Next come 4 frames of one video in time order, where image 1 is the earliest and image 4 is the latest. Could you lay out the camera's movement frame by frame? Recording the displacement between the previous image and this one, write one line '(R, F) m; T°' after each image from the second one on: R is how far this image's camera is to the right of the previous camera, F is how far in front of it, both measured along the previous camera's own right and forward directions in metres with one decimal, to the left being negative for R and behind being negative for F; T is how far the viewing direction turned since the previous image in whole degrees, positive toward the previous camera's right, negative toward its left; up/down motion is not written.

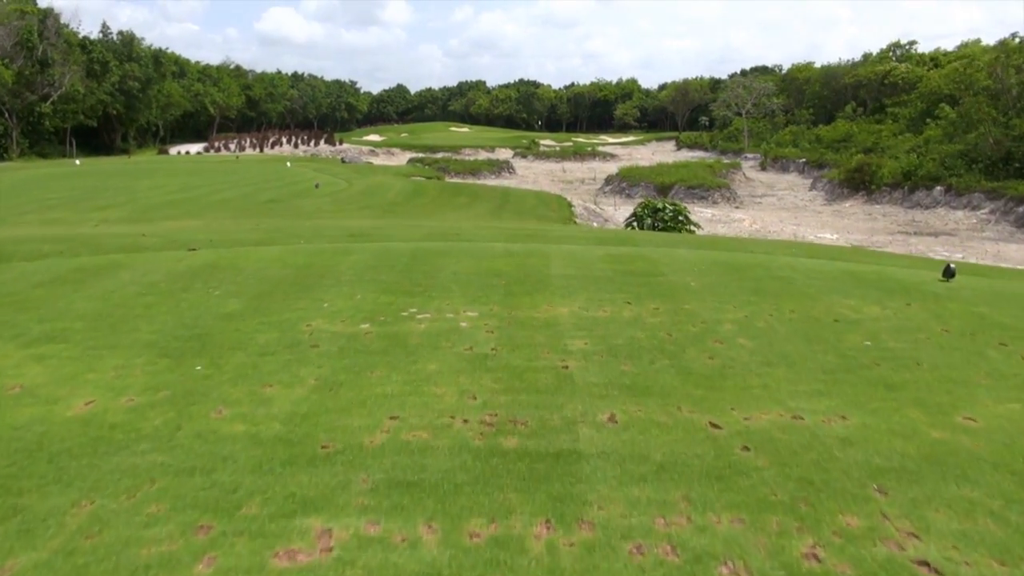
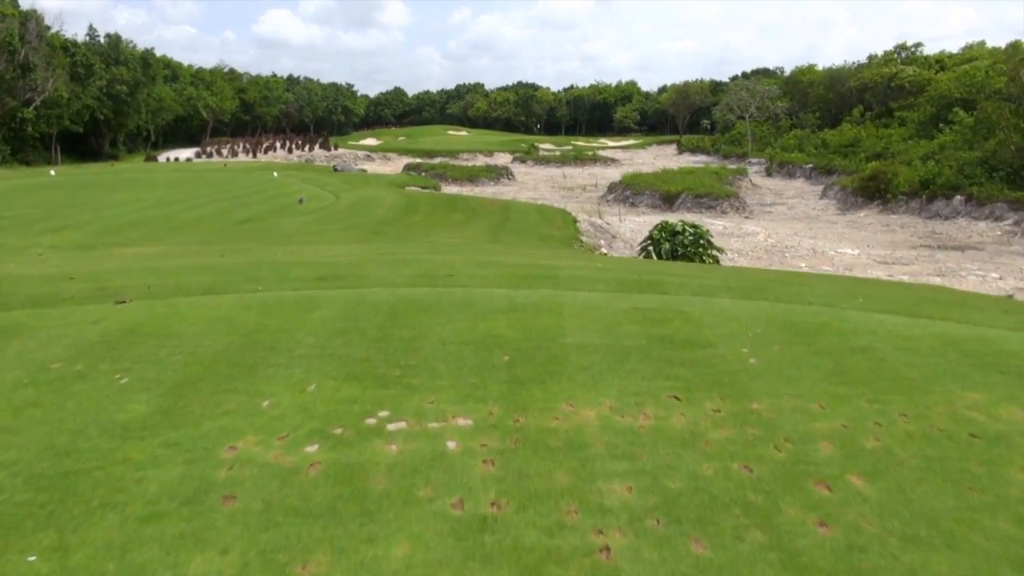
(0.0, +1.3) m; 0°
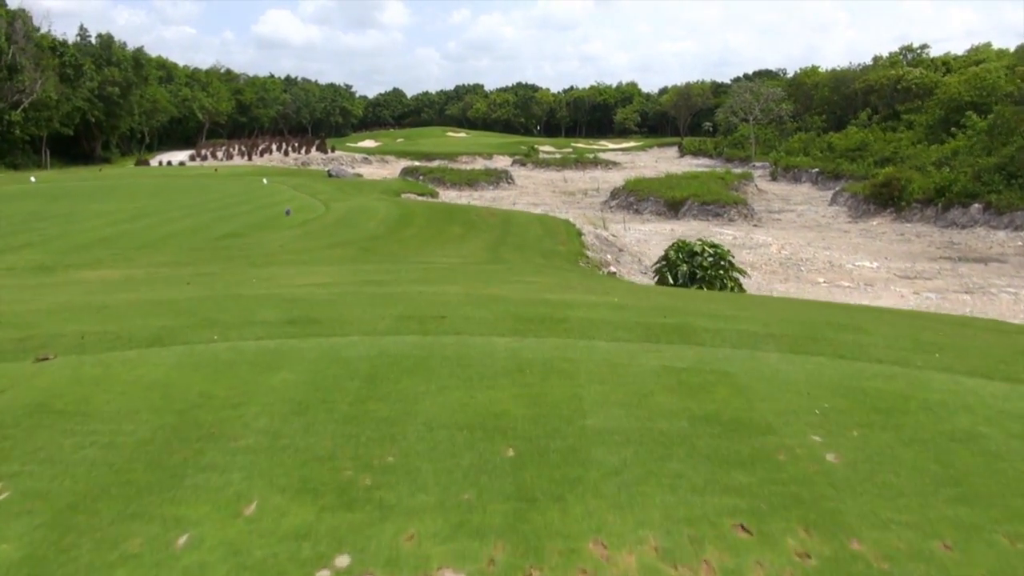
(0.0, +1.0) m; 0°
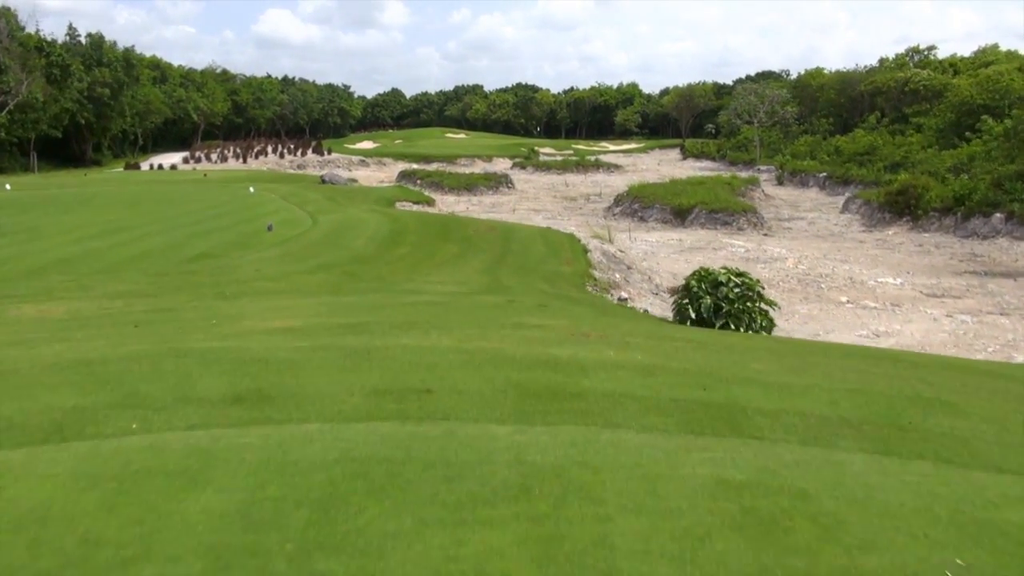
(0.0, +1.1) m; 0°
